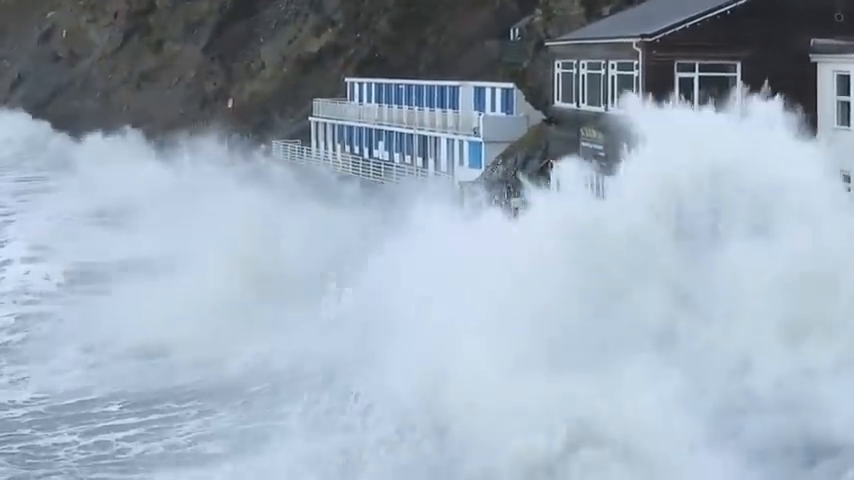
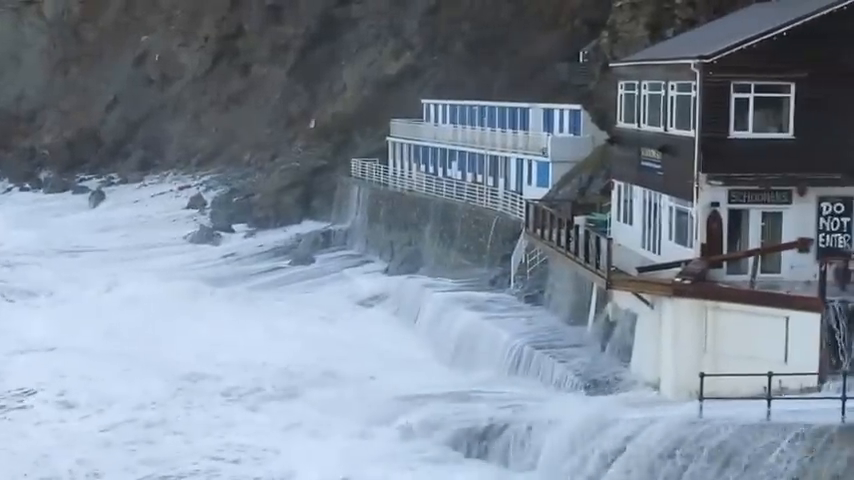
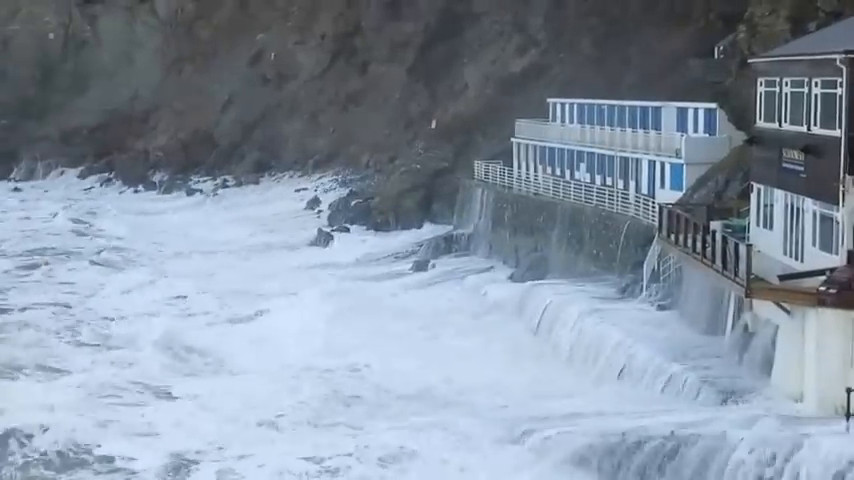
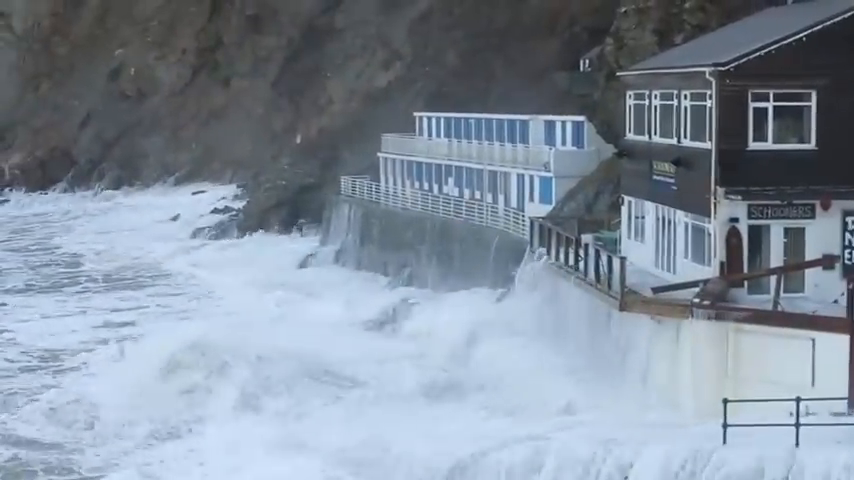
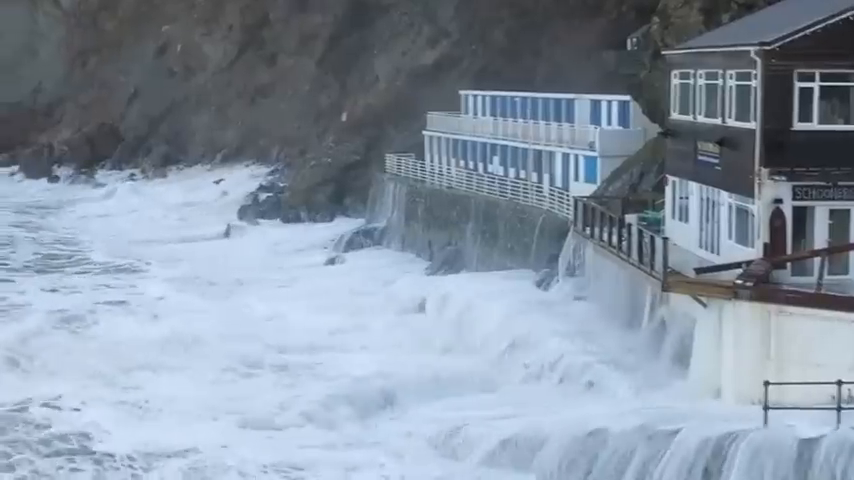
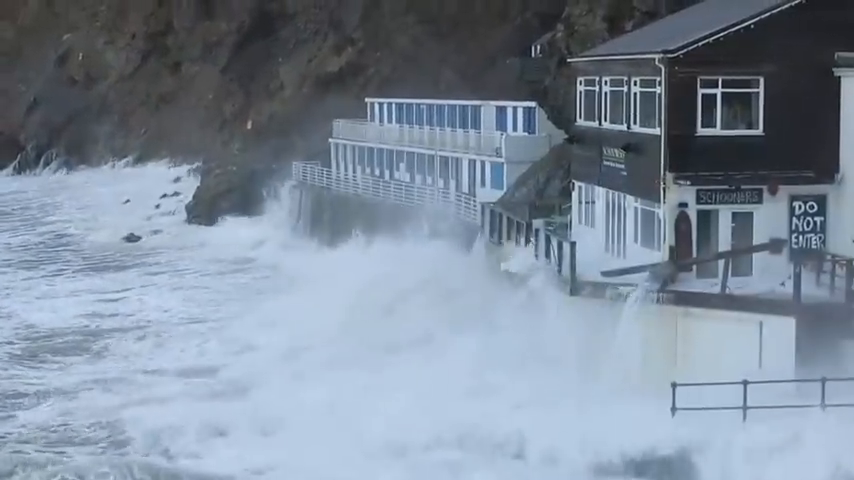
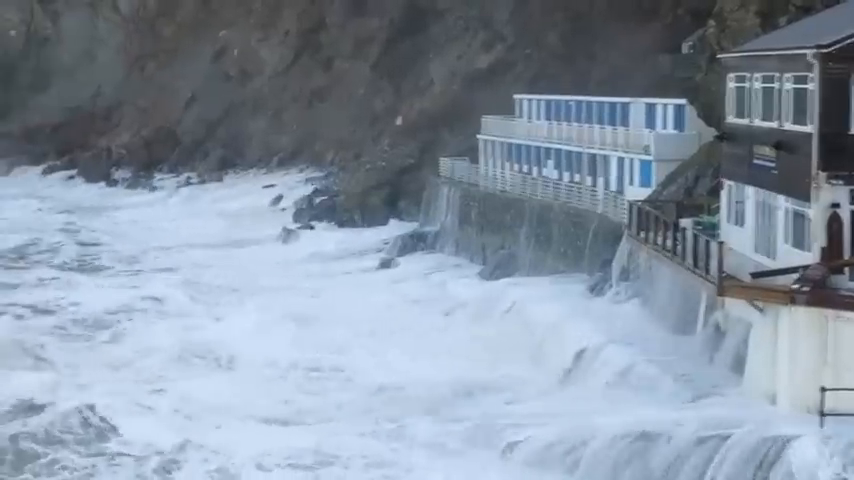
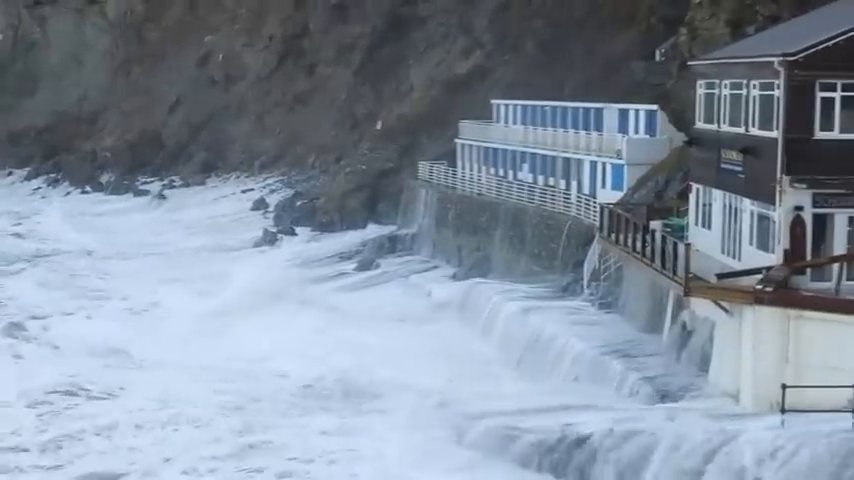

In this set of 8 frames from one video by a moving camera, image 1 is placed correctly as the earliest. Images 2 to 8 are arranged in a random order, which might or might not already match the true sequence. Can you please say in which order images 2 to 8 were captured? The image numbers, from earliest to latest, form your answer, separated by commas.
6, 4, 5, 7, 3, 8, 2
